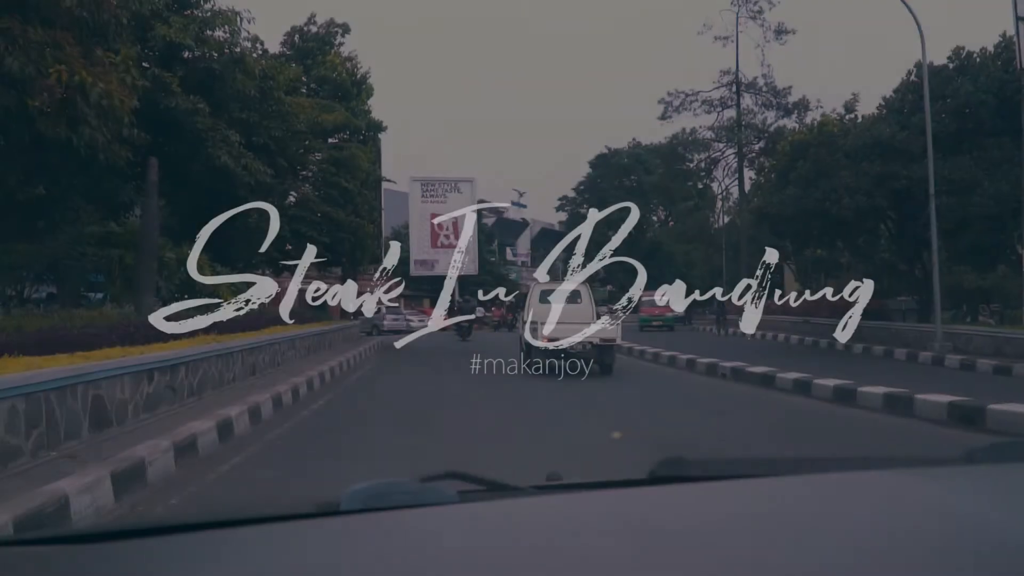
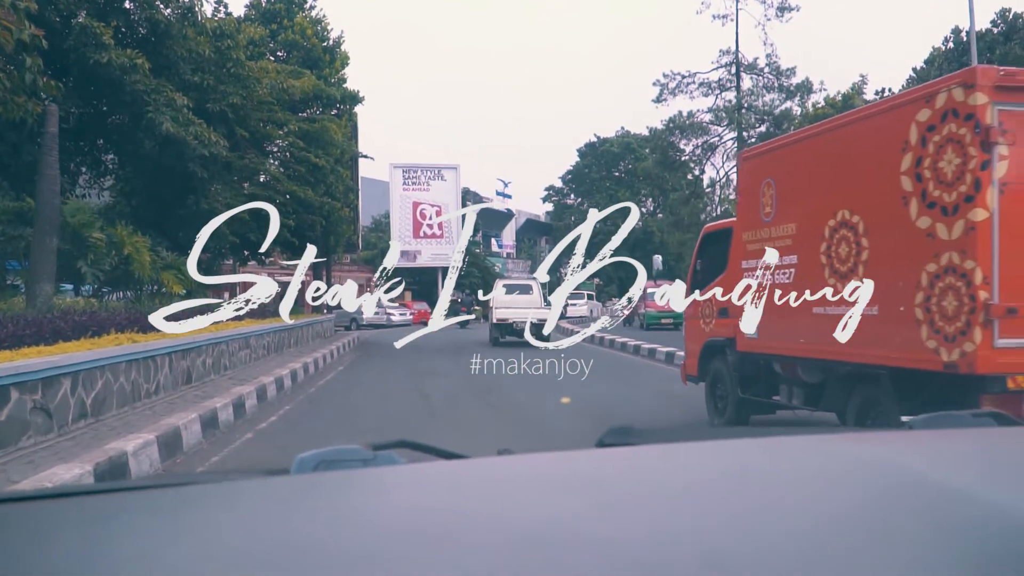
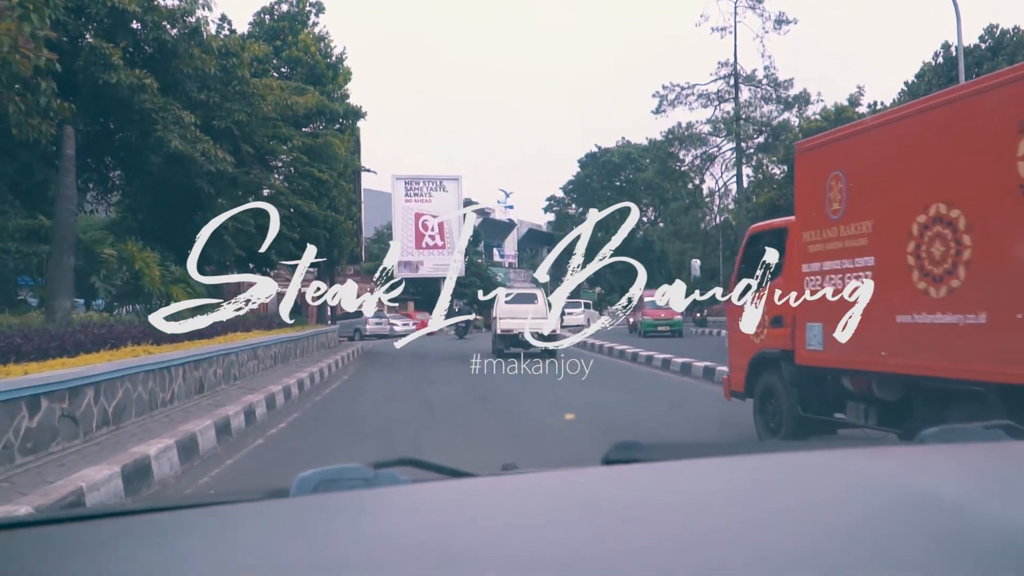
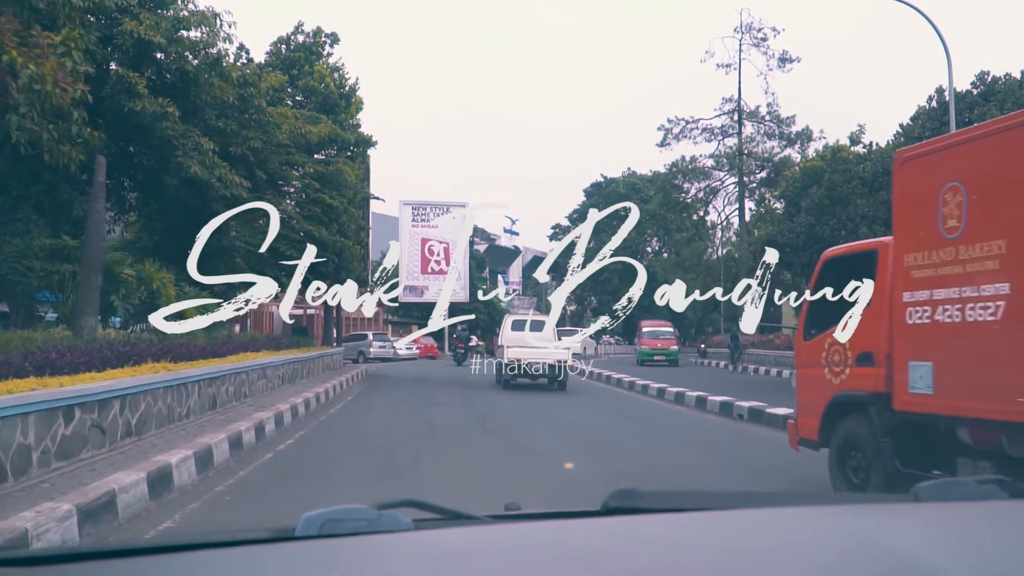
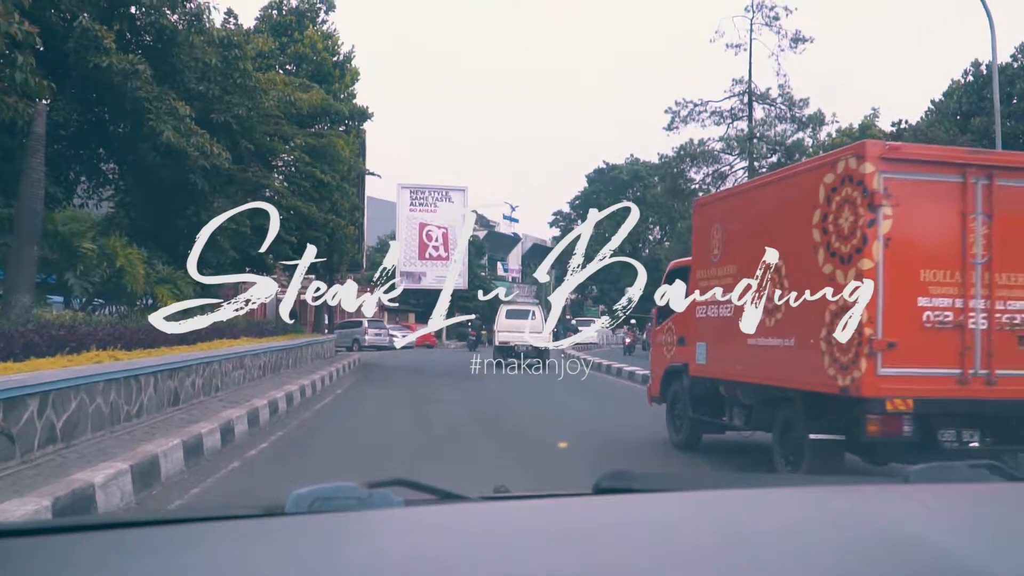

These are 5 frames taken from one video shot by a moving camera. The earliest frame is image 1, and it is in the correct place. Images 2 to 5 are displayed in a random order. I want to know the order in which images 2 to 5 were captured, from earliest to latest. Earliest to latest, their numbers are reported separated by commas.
4, 3, 2, 5
